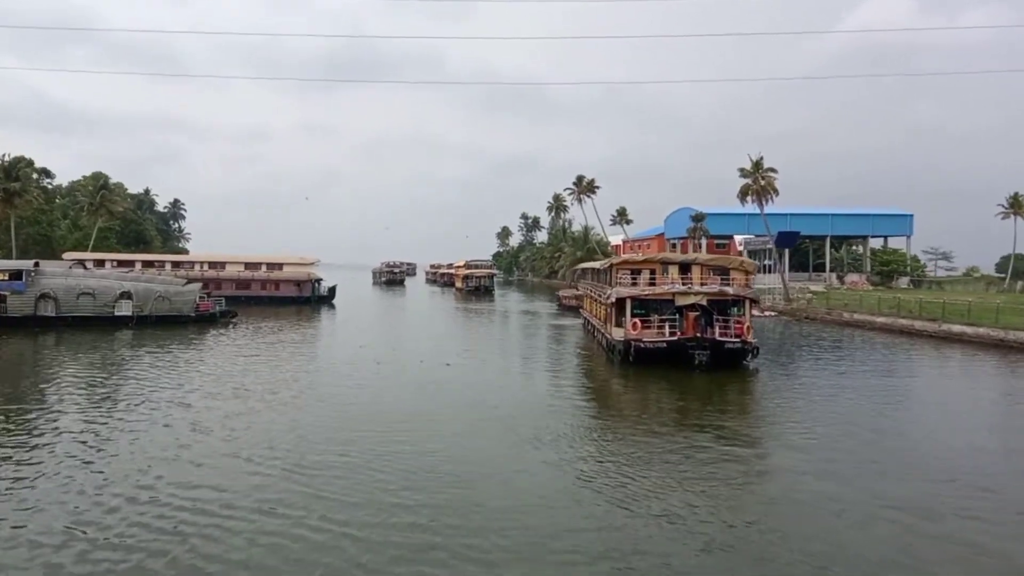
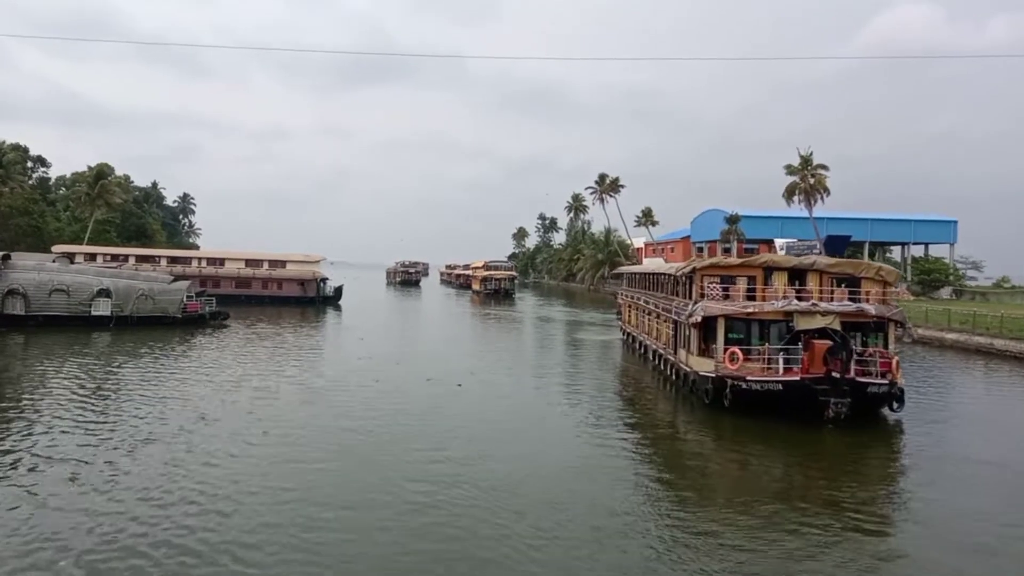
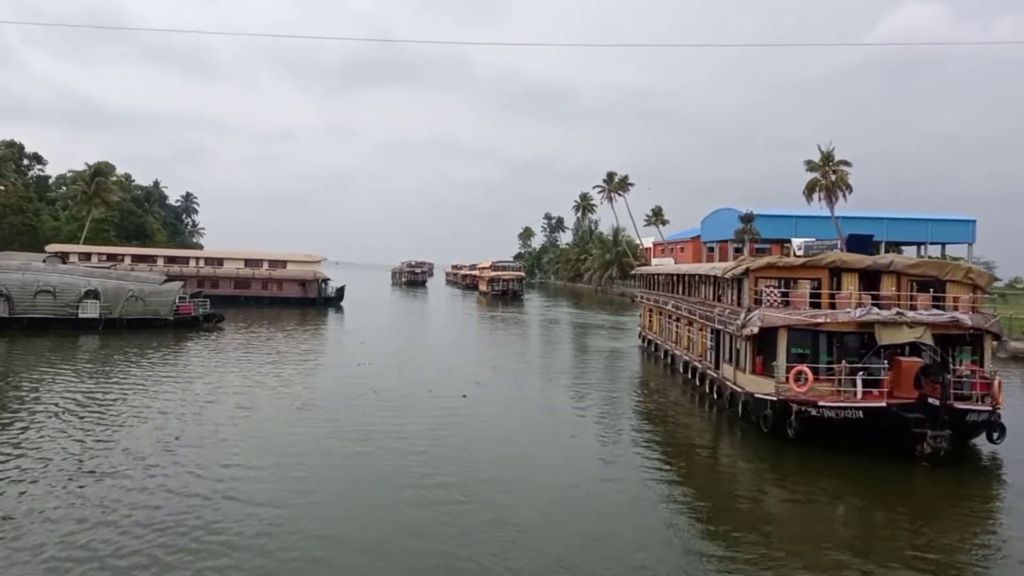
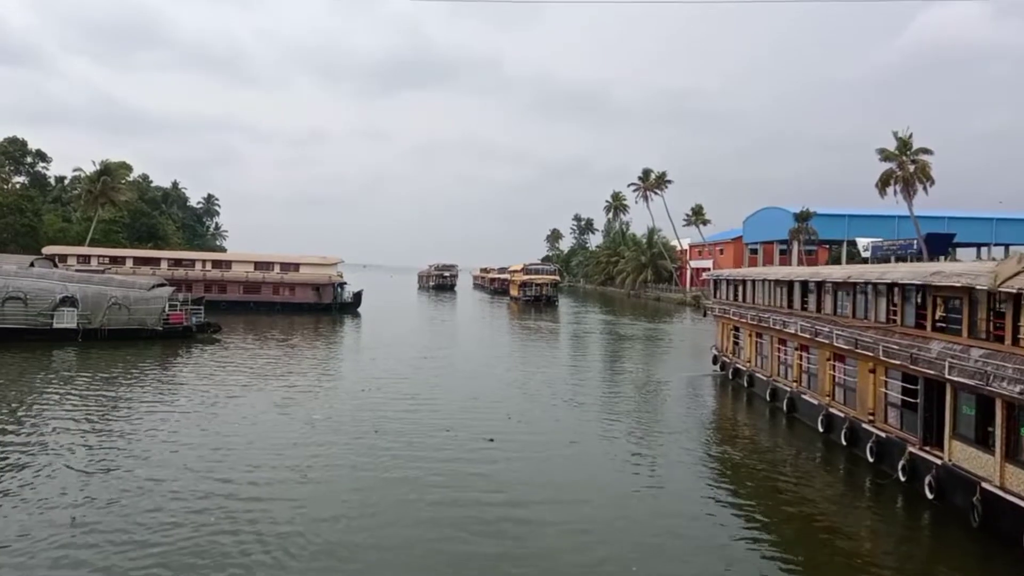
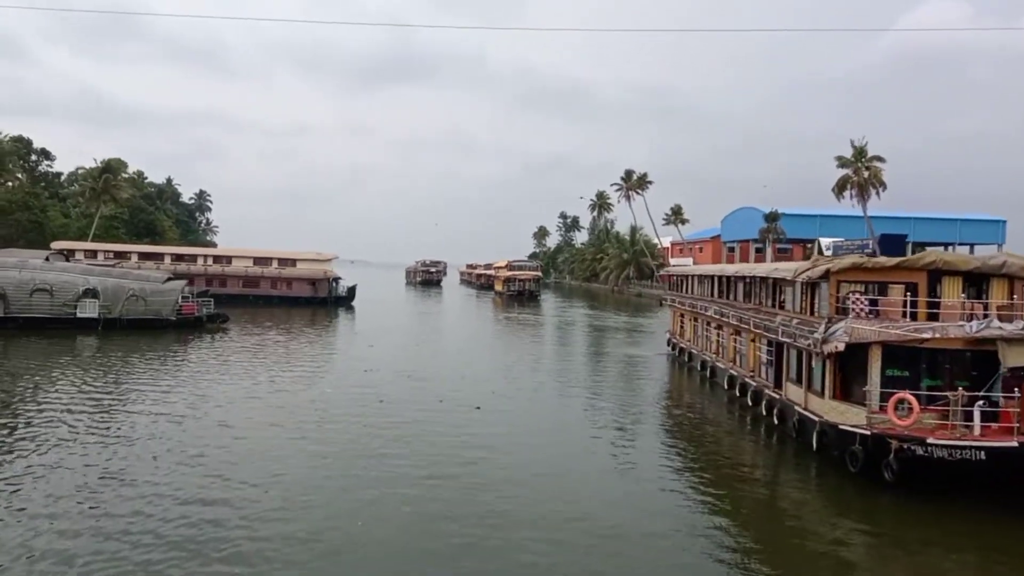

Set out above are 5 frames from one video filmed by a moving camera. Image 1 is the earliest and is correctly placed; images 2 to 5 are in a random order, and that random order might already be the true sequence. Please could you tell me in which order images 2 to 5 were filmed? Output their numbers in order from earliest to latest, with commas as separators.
2, 3, 5, 4
